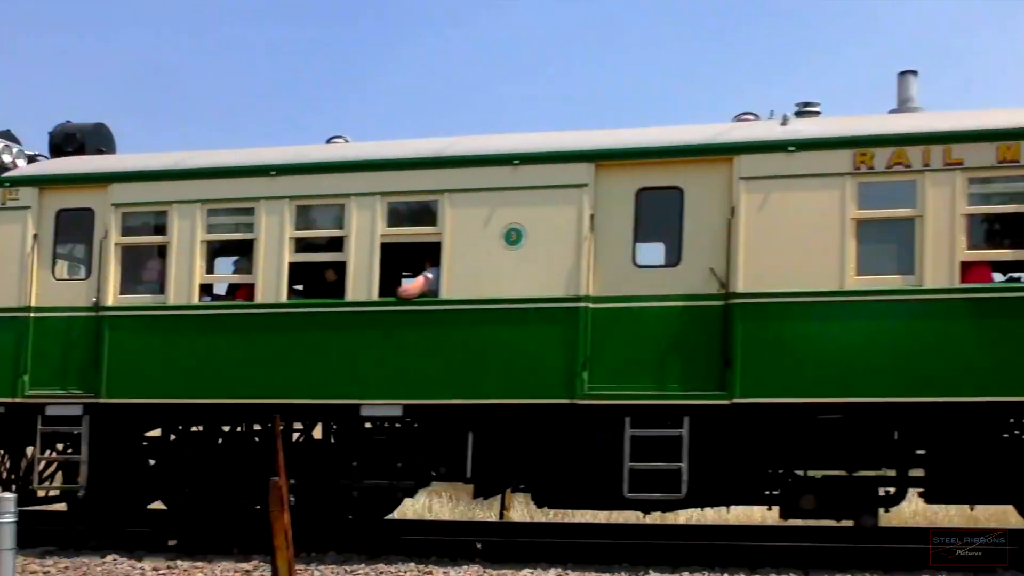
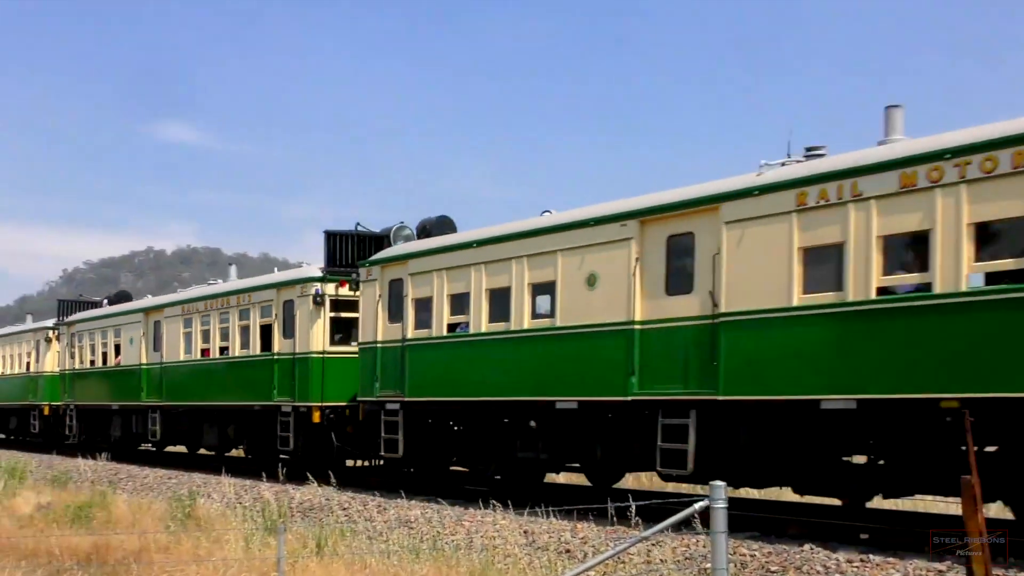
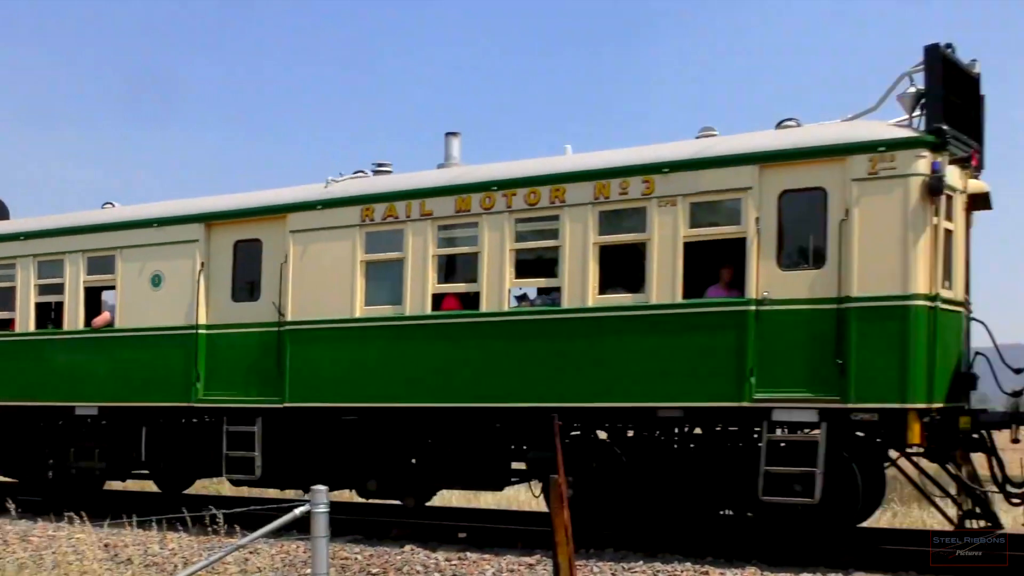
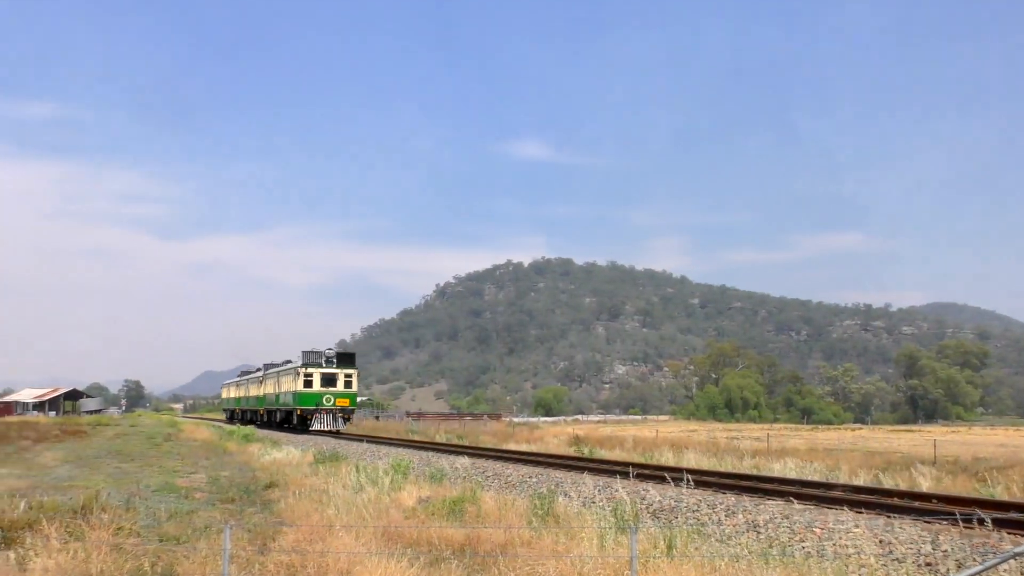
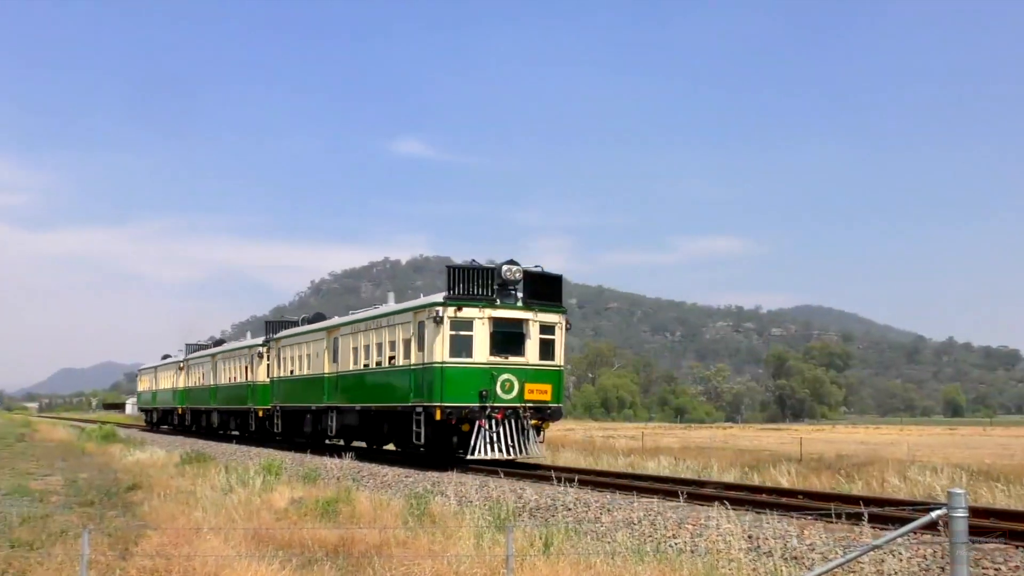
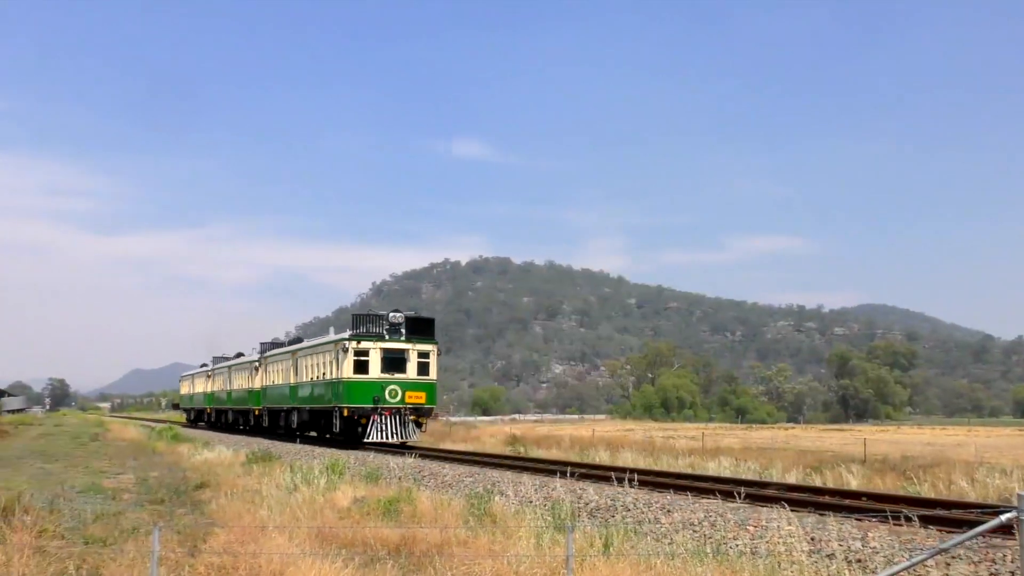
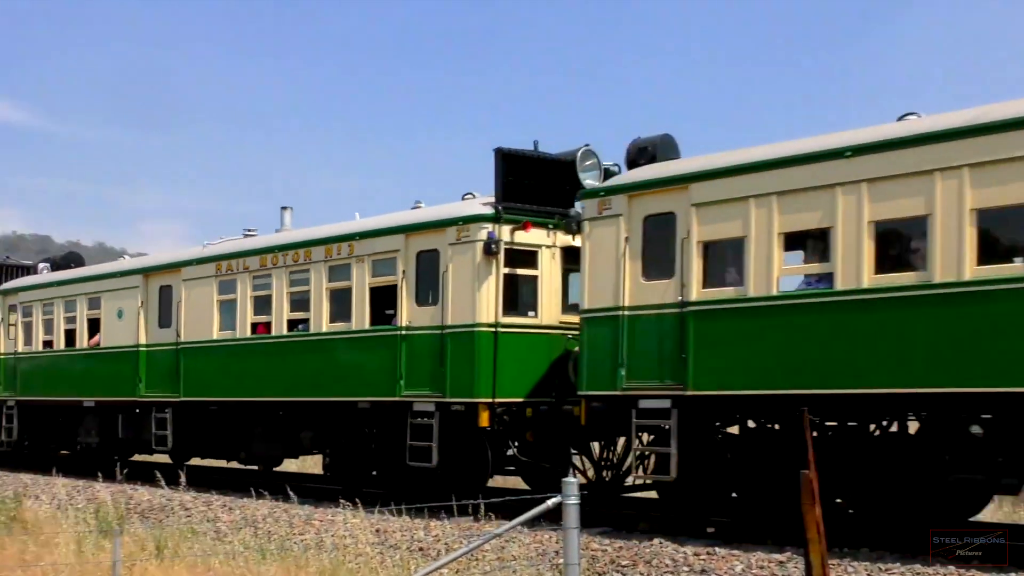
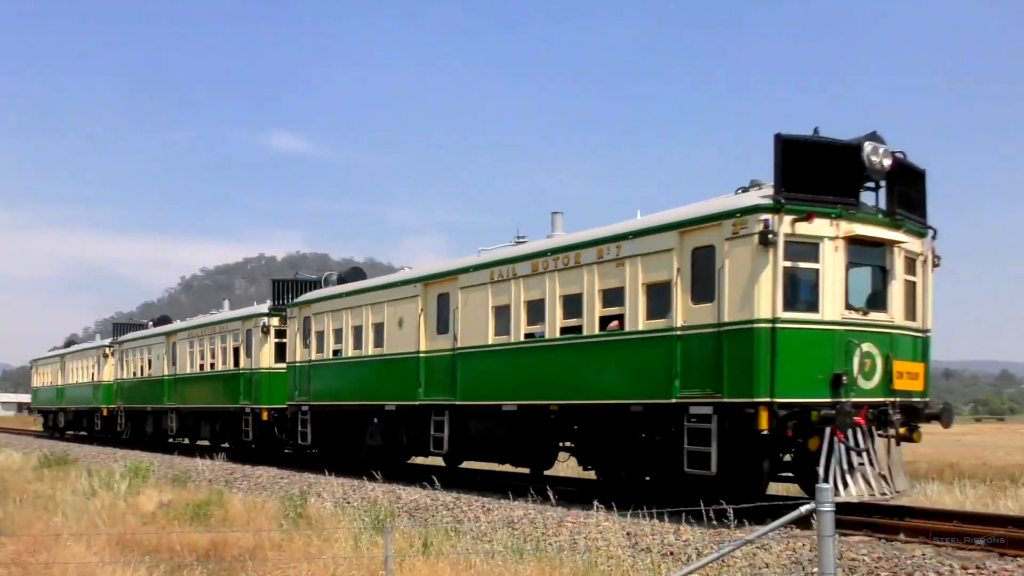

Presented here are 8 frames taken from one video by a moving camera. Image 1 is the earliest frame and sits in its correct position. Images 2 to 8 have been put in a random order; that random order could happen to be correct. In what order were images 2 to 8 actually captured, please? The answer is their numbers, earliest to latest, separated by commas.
3, 7, 2, 8, 5, 6, 4
